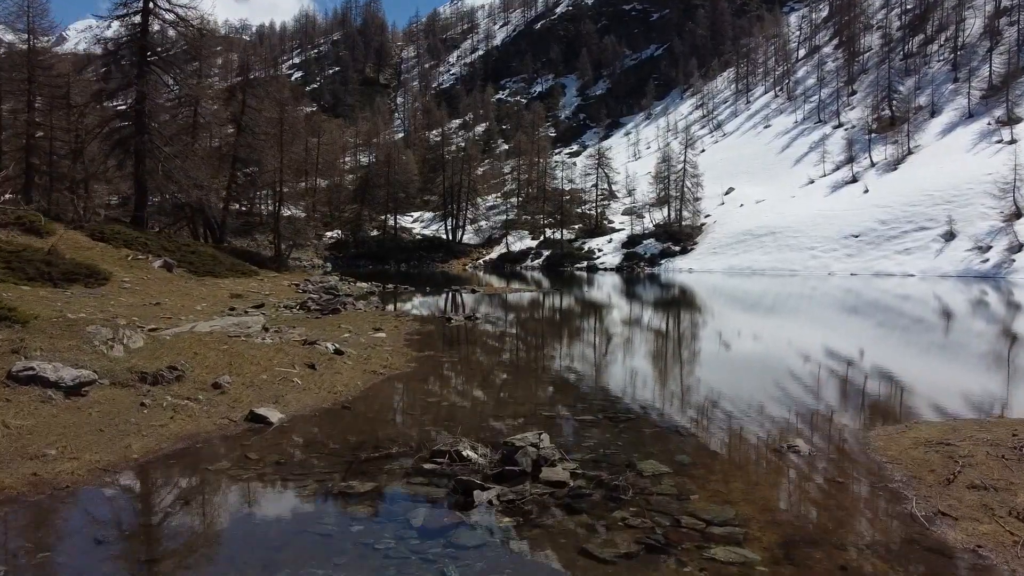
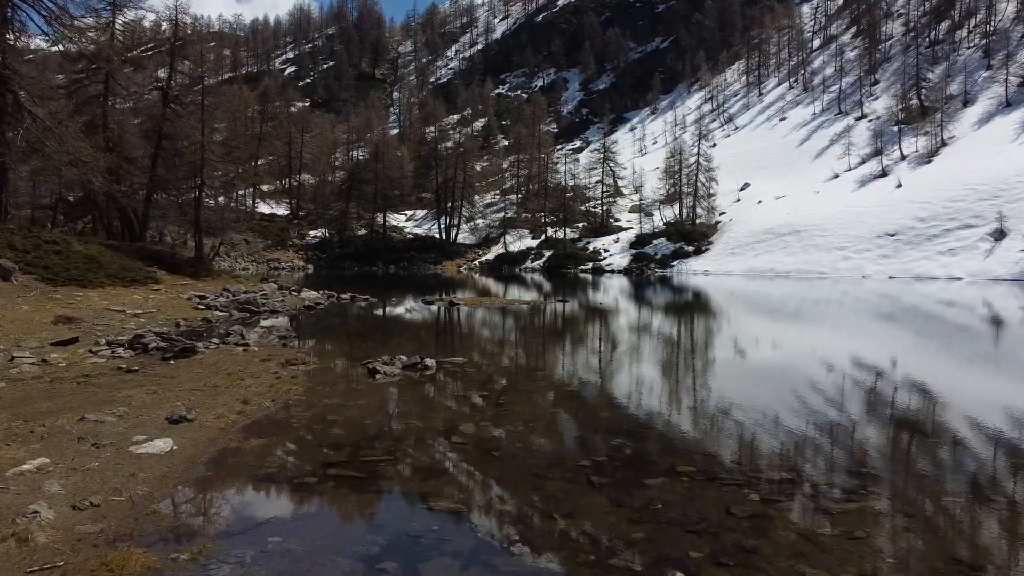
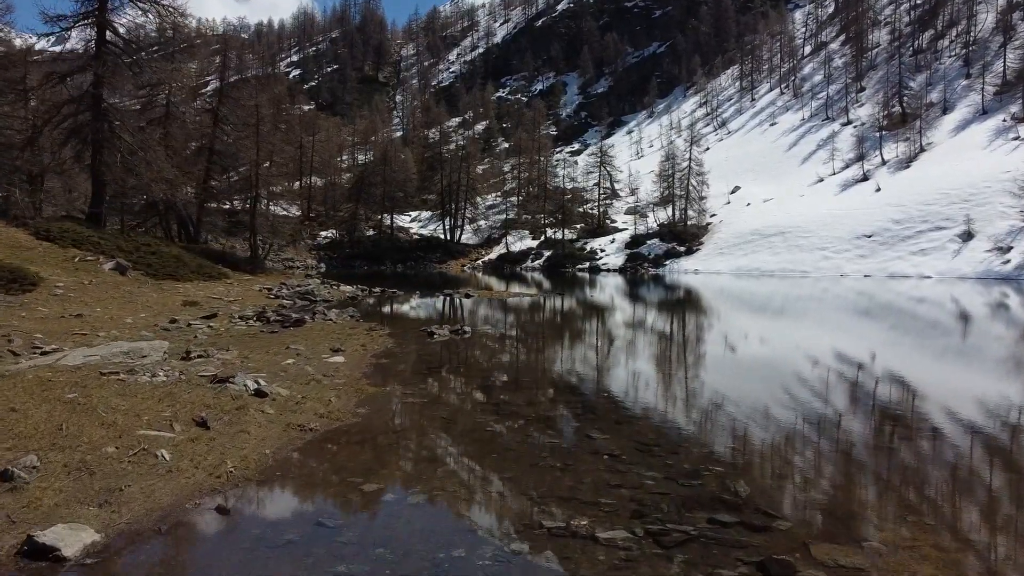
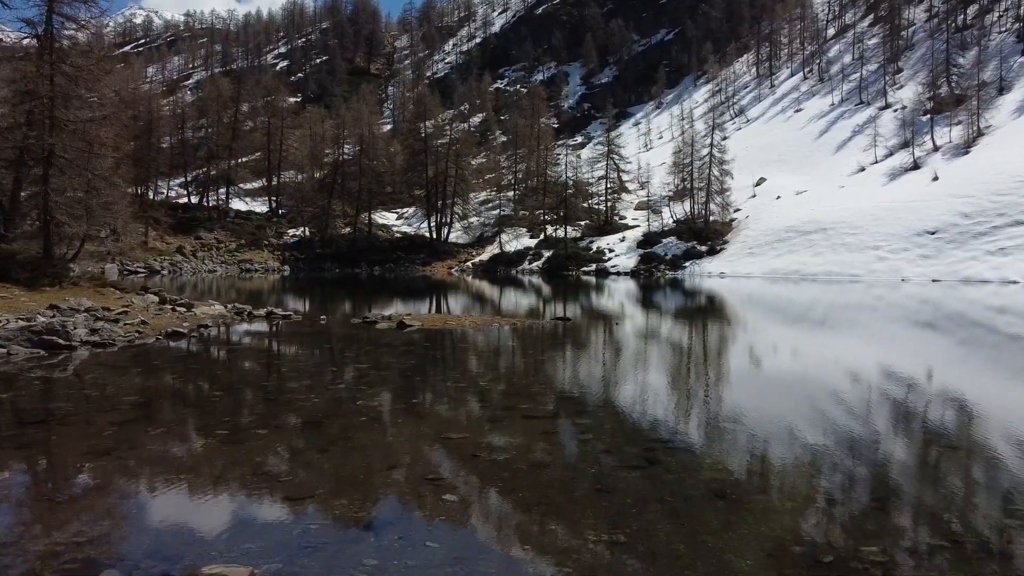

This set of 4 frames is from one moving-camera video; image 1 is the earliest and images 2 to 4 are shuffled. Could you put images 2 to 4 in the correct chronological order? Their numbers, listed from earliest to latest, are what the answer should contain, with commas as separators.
3, 2, 4
